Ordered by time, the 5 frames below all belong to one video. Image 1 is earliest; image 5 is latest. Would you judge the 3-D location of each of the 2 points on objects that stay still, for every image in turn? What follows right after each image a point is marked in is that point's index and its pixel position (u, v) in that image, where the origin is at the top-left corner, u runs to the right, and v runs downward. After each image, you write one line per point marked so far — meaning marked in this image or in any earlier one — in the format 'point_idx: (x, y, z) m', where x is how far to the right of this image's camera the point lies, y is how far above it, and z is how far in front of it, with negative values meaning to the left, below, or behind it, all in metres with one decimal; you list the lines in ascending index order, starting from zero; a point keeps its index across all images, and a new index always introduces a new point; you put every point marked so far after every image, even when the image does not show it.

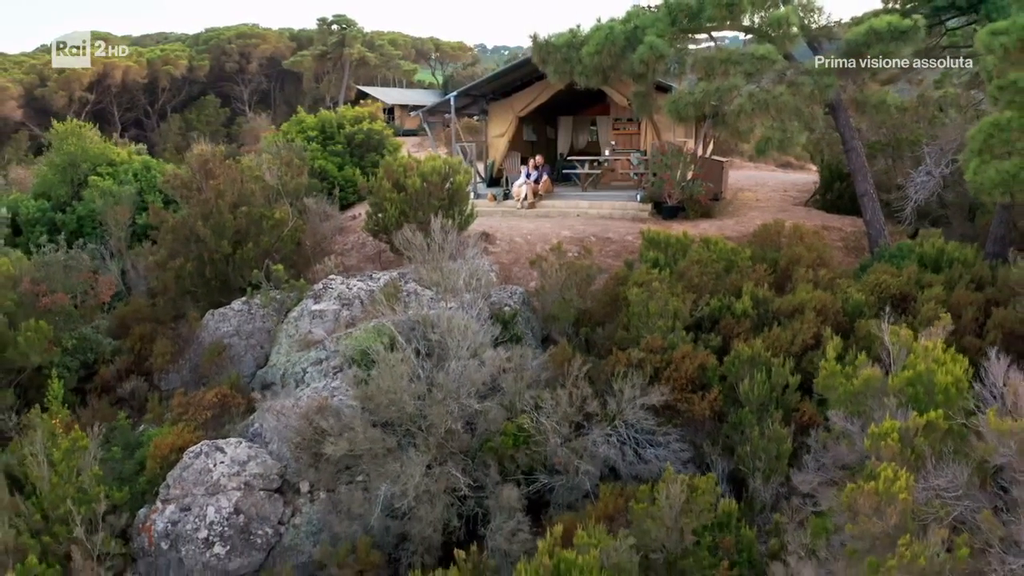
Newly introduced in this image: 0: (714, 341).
0: (+1.5, -0.4, +5.9) m
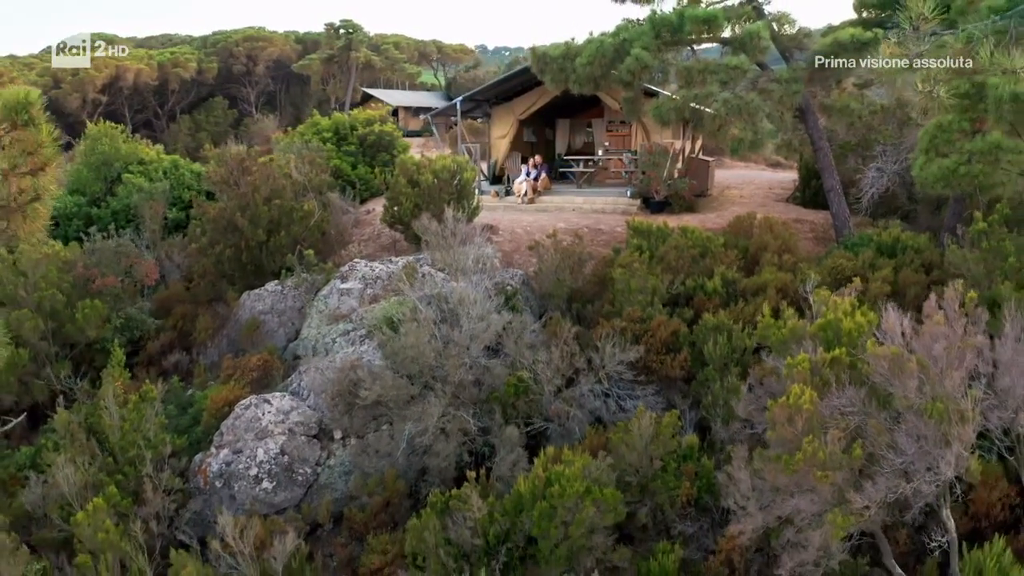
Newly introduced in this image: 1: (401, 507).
0: (+1.6, -0.2, +6.9) m
1: (-0.8, -1.6, +5.7) m
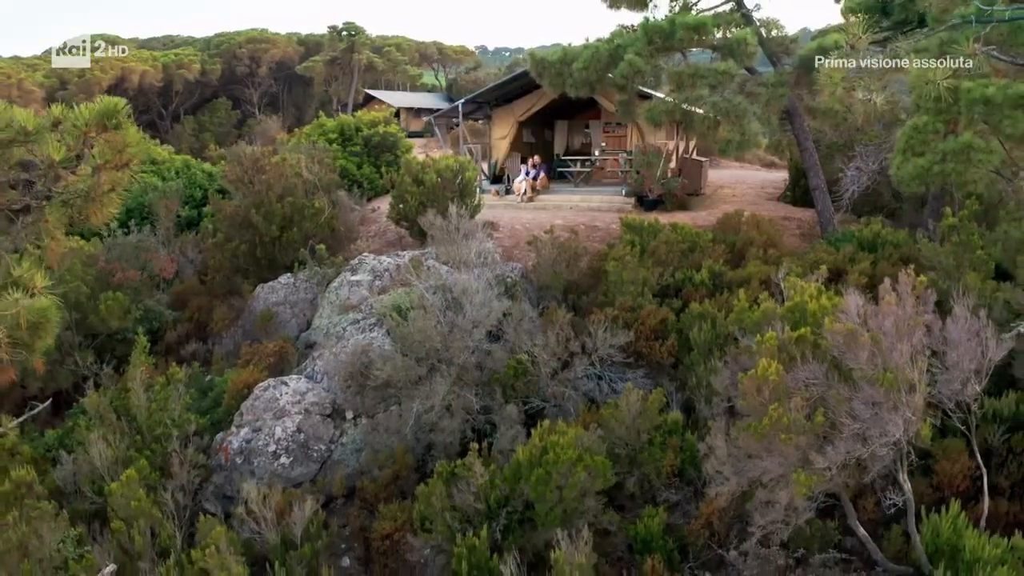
0: (+1.6, -0.1, +7.4) m
1: (-0.8, -1.5, +6.2) m
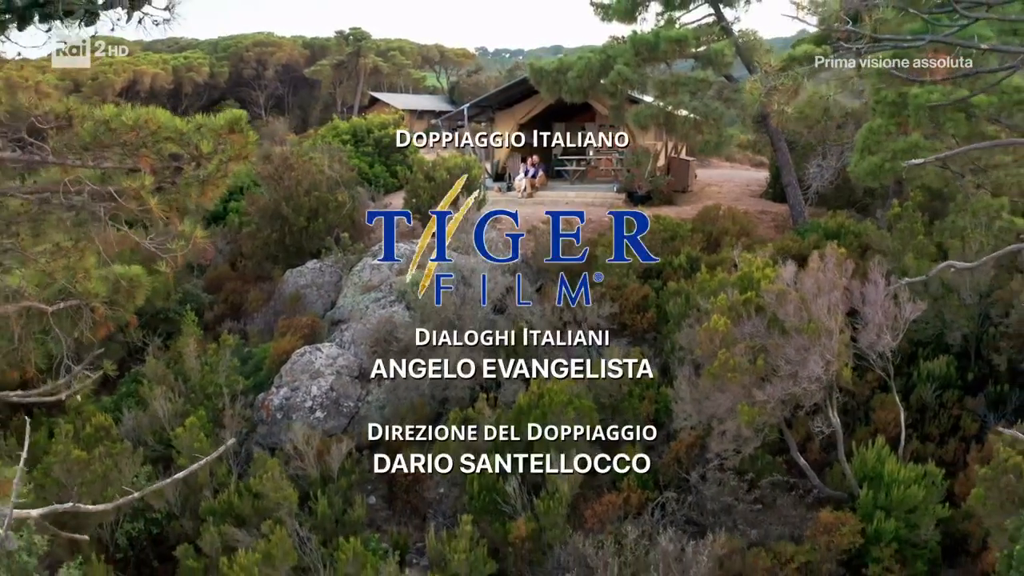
0: (+1.6, +0.1, +8.5) m
1: (-0.8, -1.3, +7.3) m
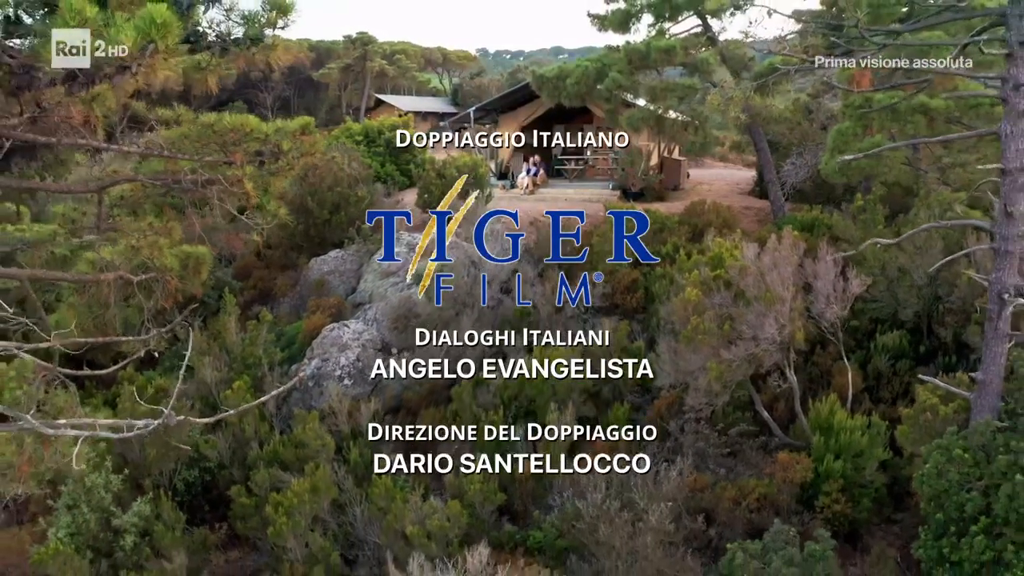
0: (+1.6, +0.3, +9.6) m
1: (-0.8, -1.1, +8.4) m
